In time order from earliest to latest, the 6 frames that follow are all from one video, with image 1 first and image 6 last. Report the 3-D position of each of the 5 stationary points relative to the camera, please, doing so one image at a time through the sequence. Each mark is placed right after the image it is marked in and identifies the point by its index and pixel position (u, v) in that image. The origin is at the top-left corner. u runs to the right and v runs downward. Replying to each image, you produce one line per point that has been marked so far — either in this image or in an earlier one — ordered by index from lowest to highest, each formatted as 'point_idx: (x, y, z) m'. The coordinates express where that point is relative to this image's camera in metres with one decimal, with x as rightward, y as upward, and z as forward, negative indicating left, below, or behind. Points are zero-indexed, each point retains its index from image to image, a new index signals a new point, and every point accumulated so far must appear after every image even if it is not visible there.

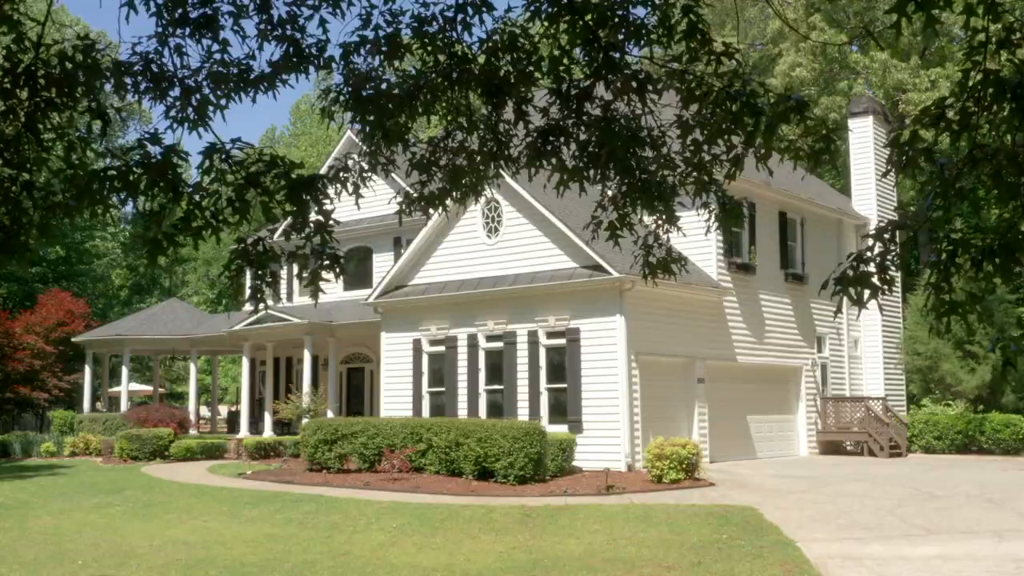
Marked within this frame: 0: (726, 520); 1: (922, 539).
0: (+2.9, -3.2, +14.2) m
1: (+5.2, -3.2, +13.2) m
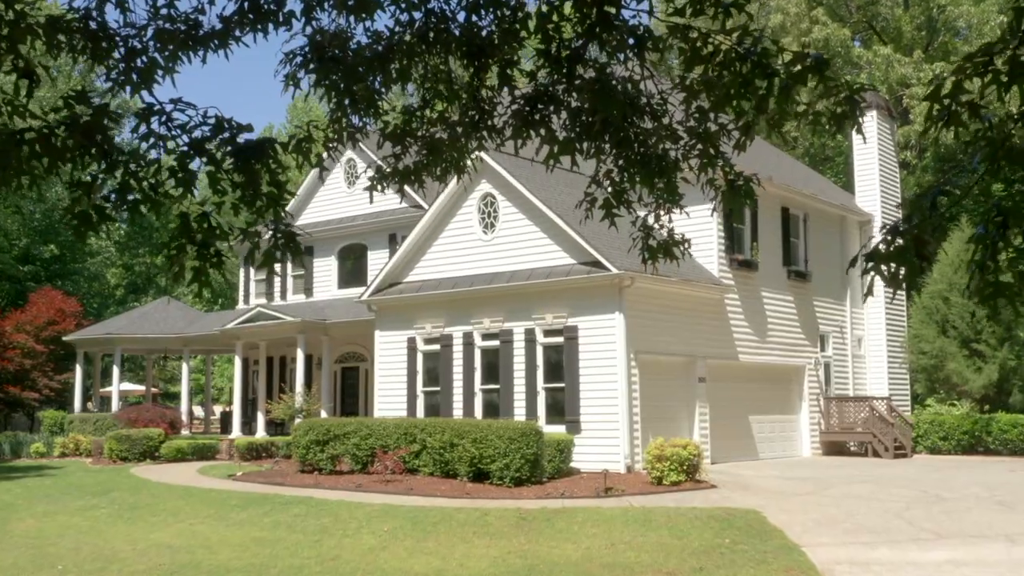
0: (+2.9, -3.1, +13.7) m
1: (+5.2, -3.2, +12.7) m
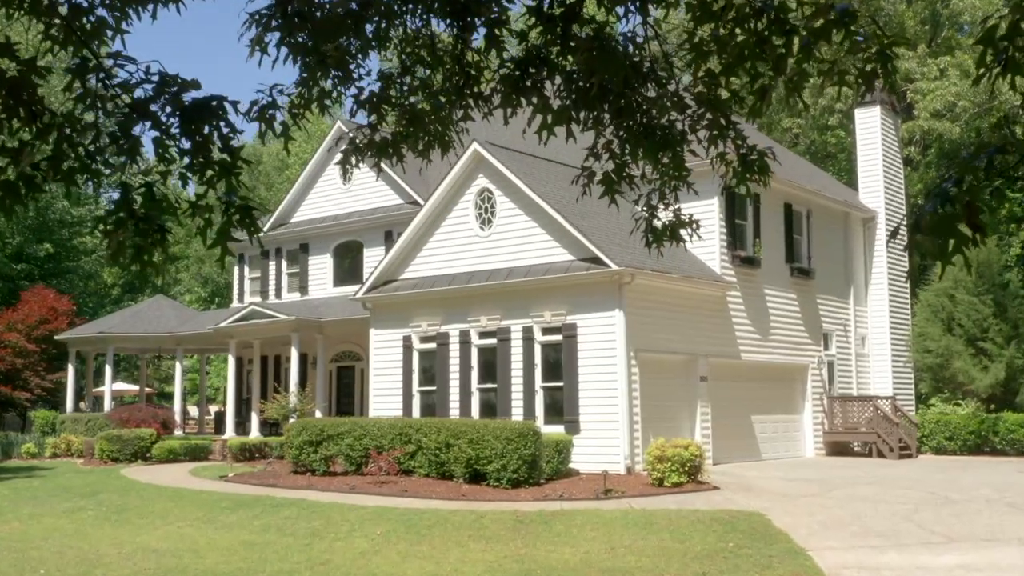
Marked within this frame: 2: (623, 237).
0: (+2.8, -3.1, +13.3) m
1: (+5.1, -3.1, +12.3) m
2: (+2.1, +1.0, +19.8) m
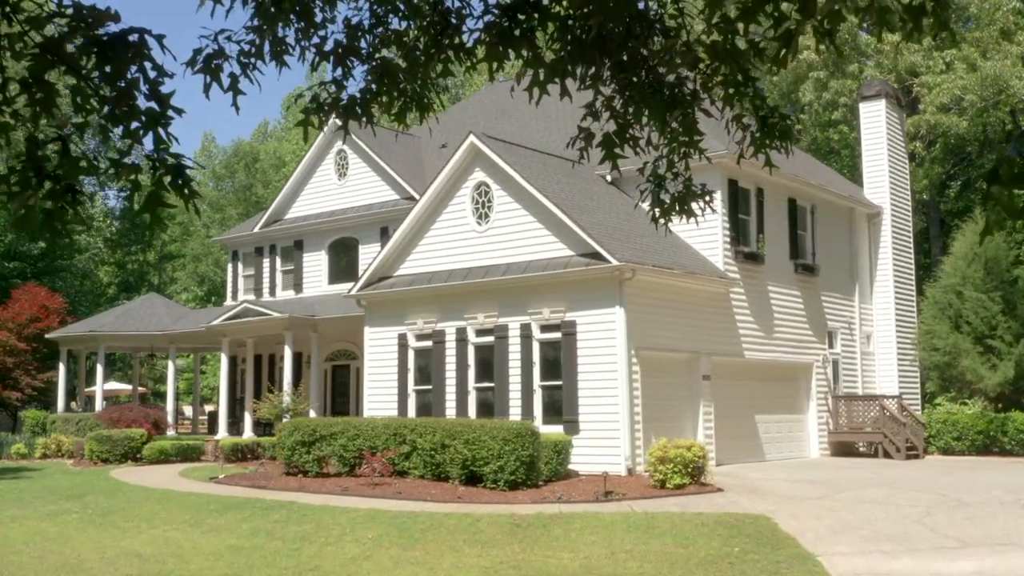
0: (+2.8, -3.0, +12.8) m
1: (+5.1, -3.0, +11.8) m
2: (+2.1, +1.0, +19.3) m
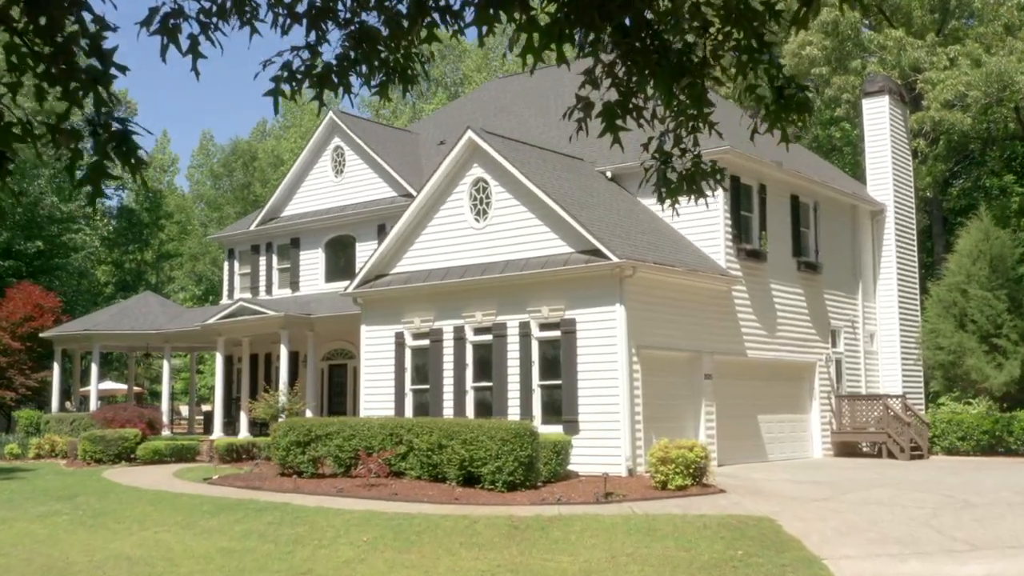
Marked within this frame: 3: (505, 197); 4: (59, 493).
0: (+2.8, -3.0, +12.5) m
1: (+5.1, -3.0, +11.5) m
2: (+2.1, +1.1, +18.9) m
3: (-0.1, +1.7, +19.5) m
4: (-8.2, -3.7, +18.7) m
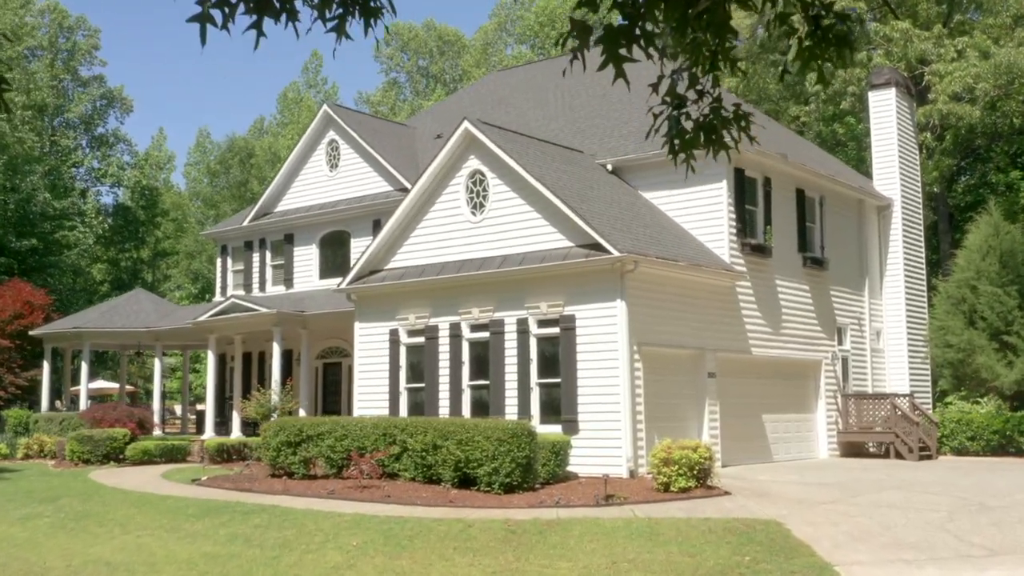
0: (+2.7, -2.9, +11.9) m
1: (+5.0, -2.9, +10.9) m
2: (+2.0, +1.2, +18.4) m
3: (-0.2, +1.8, +19.0) m
4: (-8.3, -3.6, +18.2) m
